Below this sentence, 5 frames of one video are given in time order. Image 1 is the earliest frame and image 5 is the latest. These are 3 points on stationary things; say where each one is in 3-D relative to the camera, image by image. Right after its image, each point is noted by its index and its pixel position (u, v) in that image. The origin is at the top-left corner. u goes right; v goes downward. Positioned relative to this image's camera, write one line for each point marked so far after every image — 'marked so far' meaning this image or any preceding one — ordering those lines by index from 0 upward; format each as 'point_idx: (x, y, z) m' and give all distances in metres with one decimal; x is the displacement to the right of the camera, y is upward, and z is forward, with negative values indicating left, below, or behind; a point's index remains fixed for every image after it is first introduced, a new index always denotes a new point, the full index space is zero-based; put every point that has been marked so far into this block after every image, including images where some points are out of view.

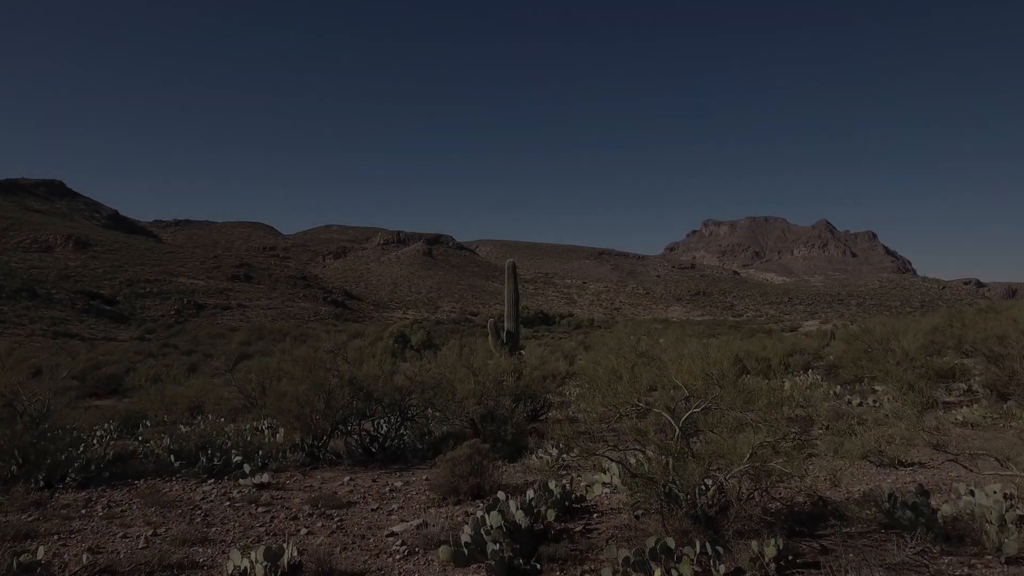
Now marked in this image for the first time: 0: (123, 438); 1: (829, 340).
0: (-6.9, -2.7, +8.0) m
1: (+13.9, -2.4, +20.0) m
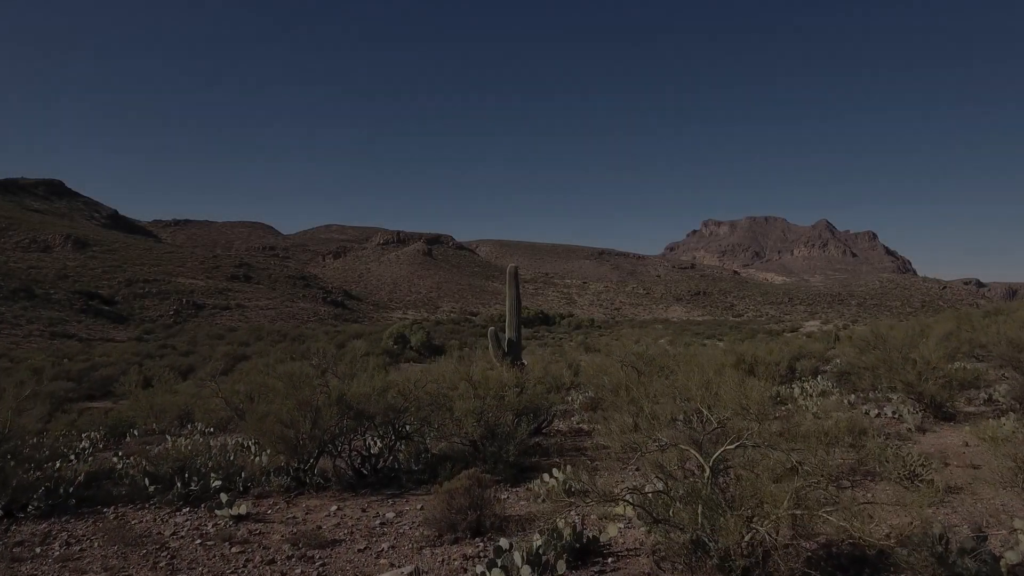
0: (-6.9, -2.8, +7.7) m
1: (+13.9, -2.4, +19.7) m
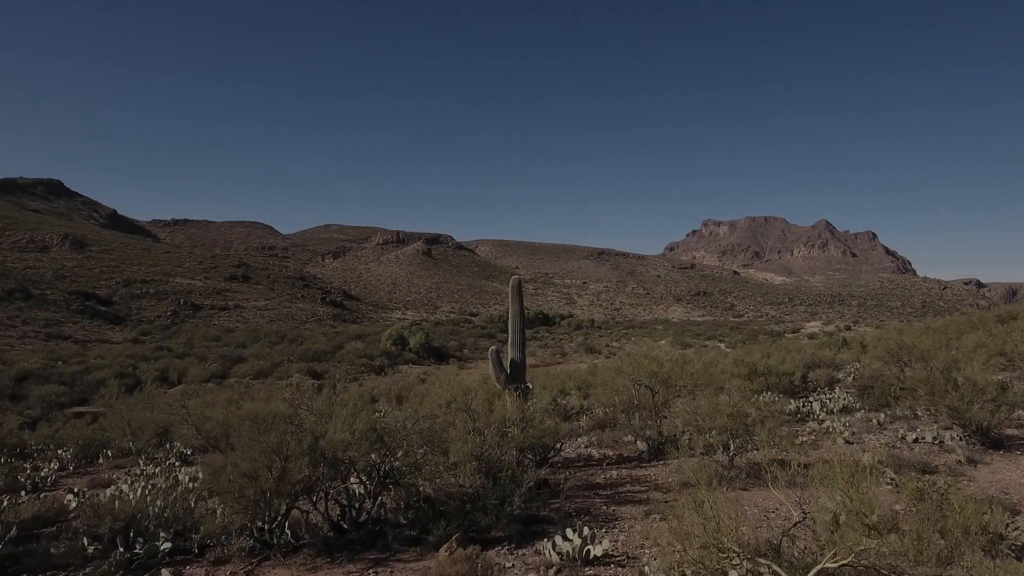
0: (-6.9, -2.9, +7.2) m
1: (+13.9, -2.6, +19.3) m
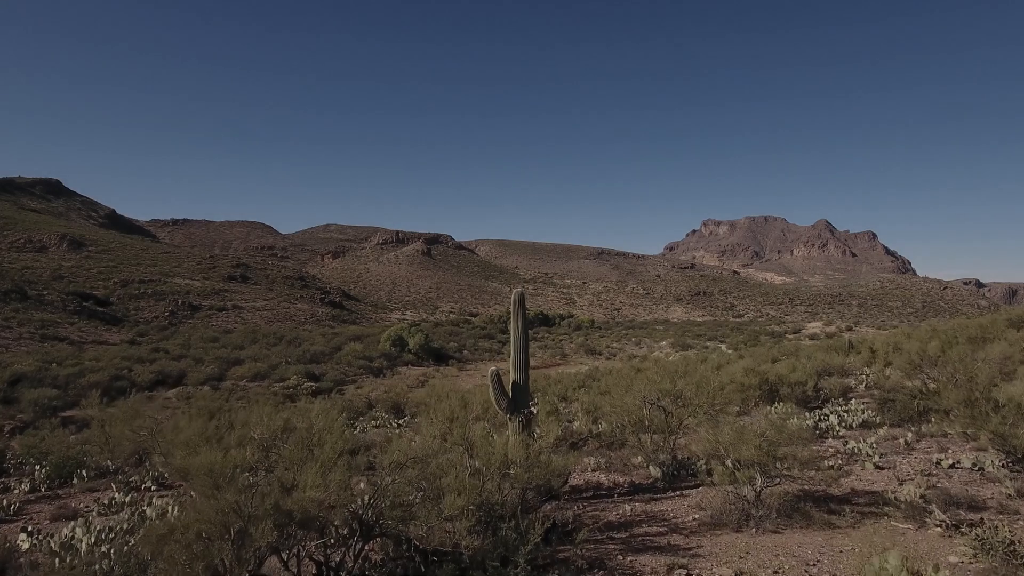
0: (-6.9, -3.0, +6.9) m
1: (+13.9, -2.7, +18.9) m
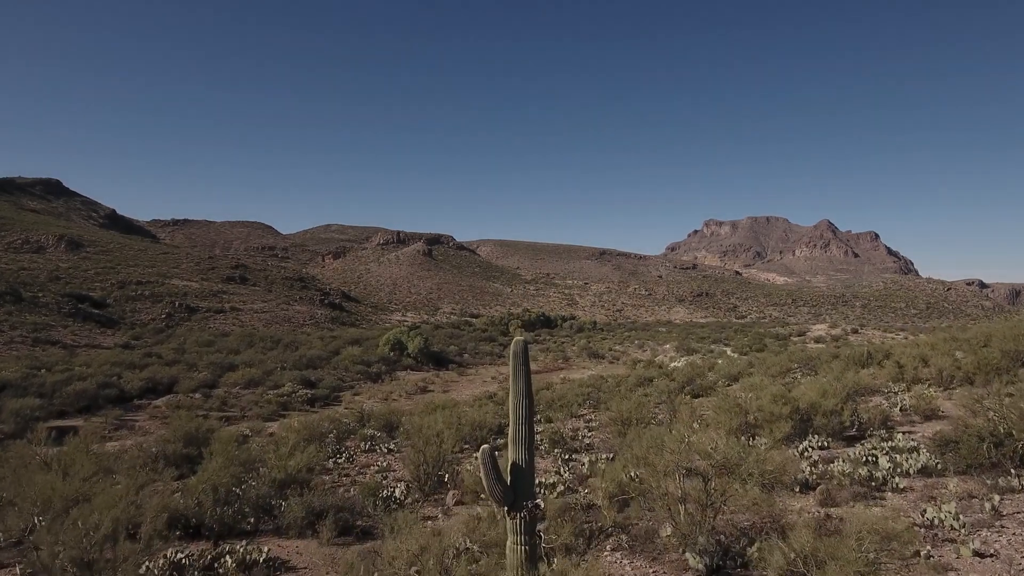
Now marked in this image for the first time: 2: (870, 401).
0: (-6.9, -3.3, +5.9) m
1: (+14.0, -3.0, +17.9) m
2: (+7.9, -2.5, +10.0) m
